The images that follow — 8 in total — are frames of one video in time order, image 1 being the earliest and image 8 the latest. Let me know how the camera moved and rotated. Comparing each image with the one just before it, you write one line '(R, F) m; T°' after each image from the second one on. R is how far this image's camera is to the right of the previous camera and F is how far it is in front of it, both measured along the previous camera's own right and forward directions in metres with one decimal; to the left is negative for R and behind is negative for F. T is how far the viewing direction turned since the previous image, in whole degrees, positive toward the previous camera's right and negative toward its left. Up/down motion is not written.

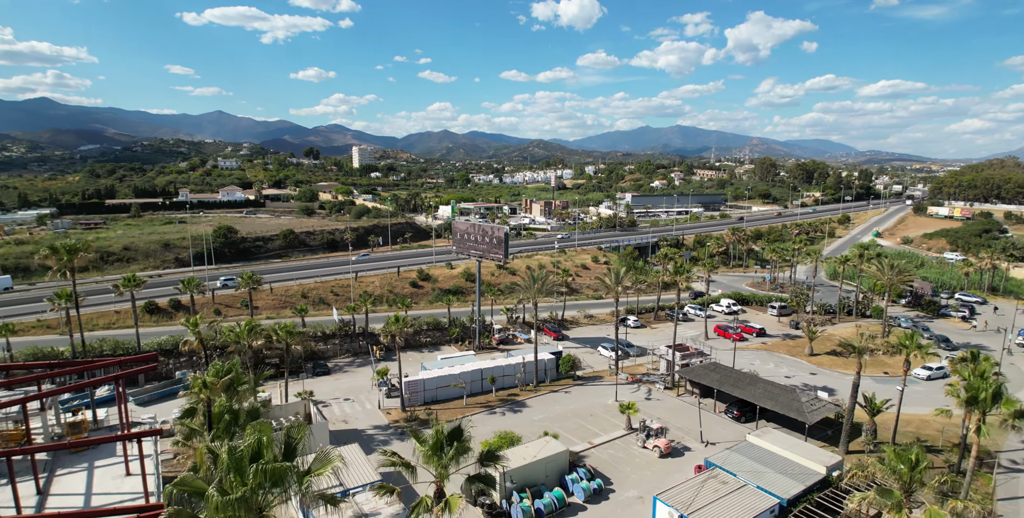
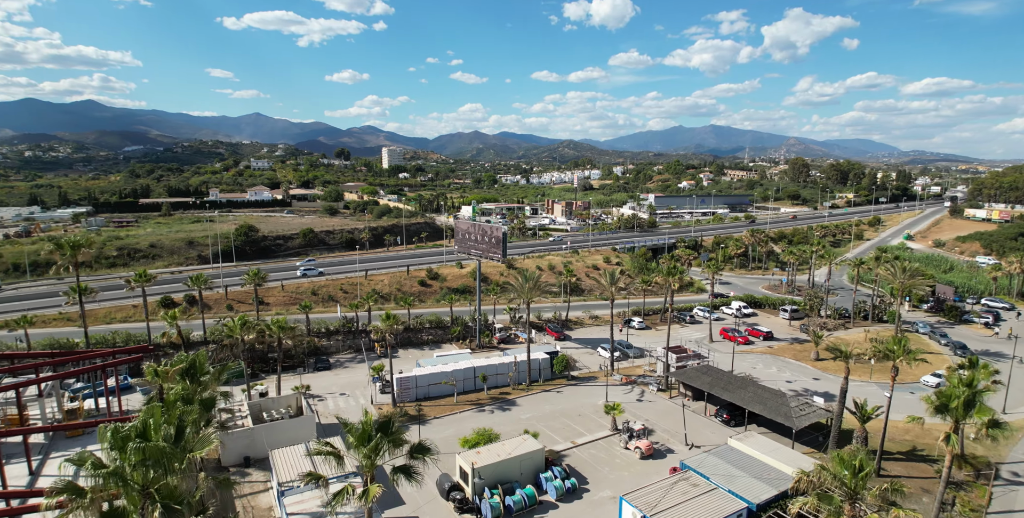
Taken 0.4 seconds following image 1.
(+2.3, -0.1) m; -3°
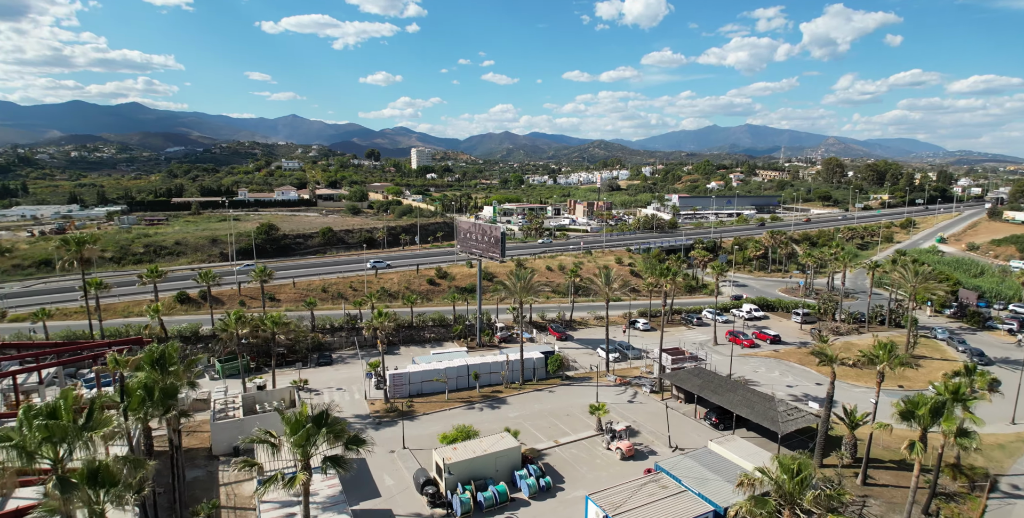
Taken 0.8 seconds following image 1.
(+2.3, -0.1) m; -3°
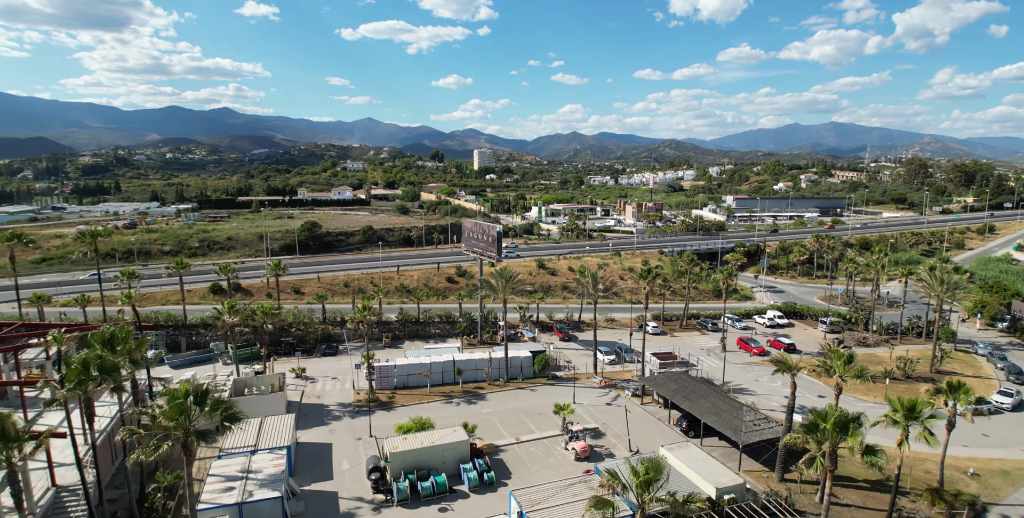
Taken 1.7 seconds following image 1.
(+5.2, -0.1) m; -7°
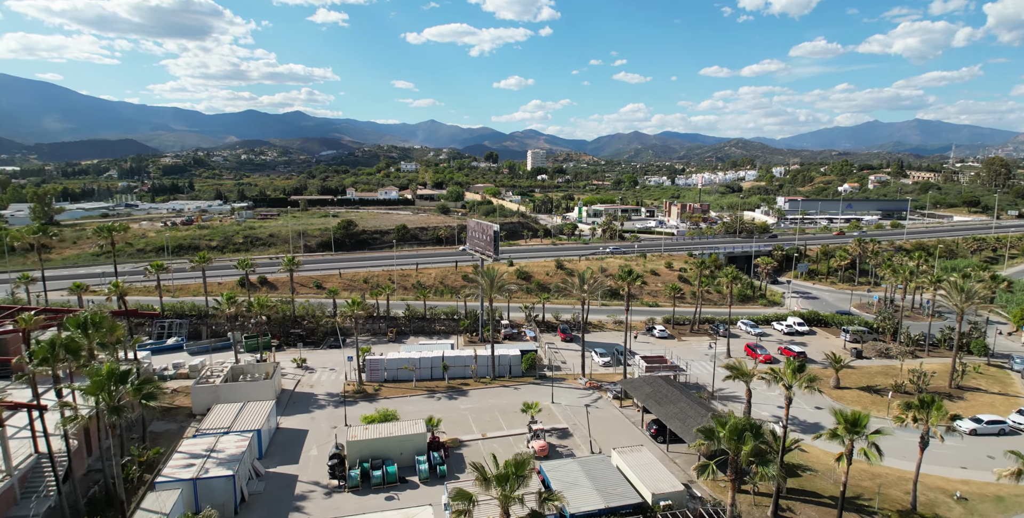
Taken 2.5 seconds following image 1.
(+4.6, -0.1) m; -6°
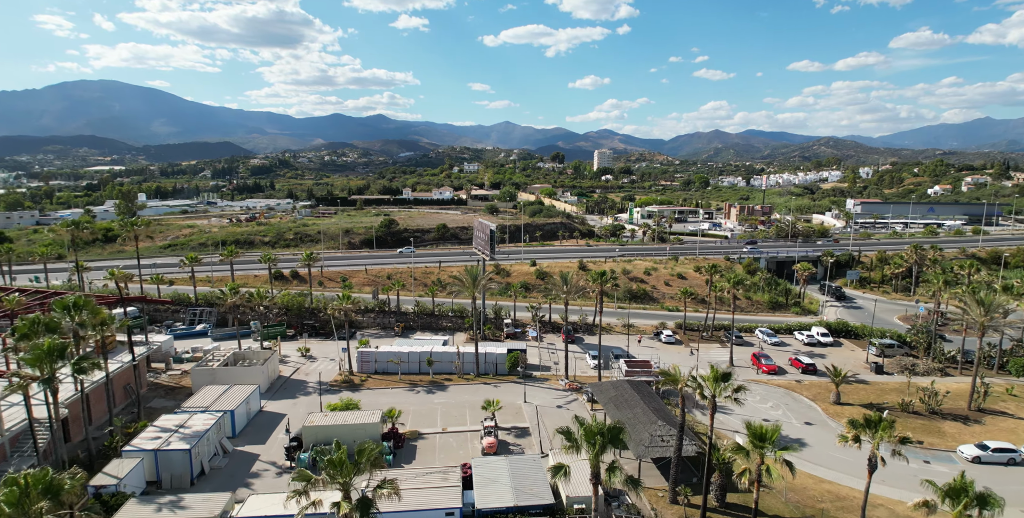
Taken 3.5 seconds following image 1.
(+5.8, 0.0) m; -7°
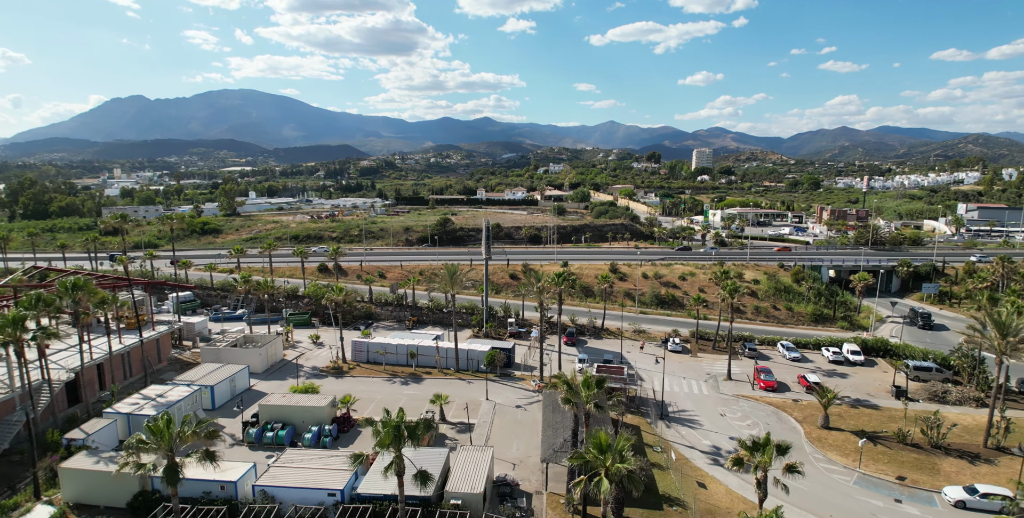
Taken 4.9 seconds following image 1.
(+8.2, +0.2) m; -10°
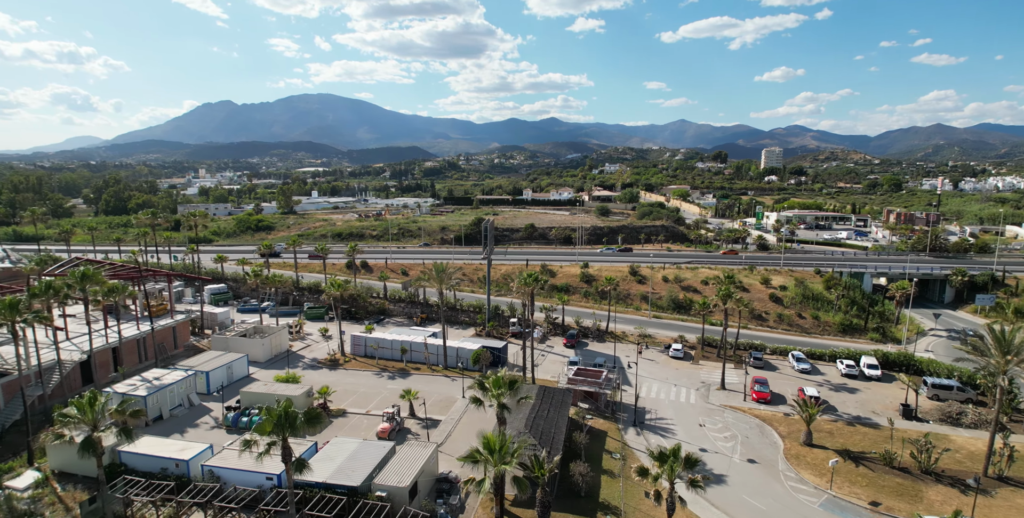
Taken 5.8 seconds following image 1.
(+5.4, +0.1) m; -6°
